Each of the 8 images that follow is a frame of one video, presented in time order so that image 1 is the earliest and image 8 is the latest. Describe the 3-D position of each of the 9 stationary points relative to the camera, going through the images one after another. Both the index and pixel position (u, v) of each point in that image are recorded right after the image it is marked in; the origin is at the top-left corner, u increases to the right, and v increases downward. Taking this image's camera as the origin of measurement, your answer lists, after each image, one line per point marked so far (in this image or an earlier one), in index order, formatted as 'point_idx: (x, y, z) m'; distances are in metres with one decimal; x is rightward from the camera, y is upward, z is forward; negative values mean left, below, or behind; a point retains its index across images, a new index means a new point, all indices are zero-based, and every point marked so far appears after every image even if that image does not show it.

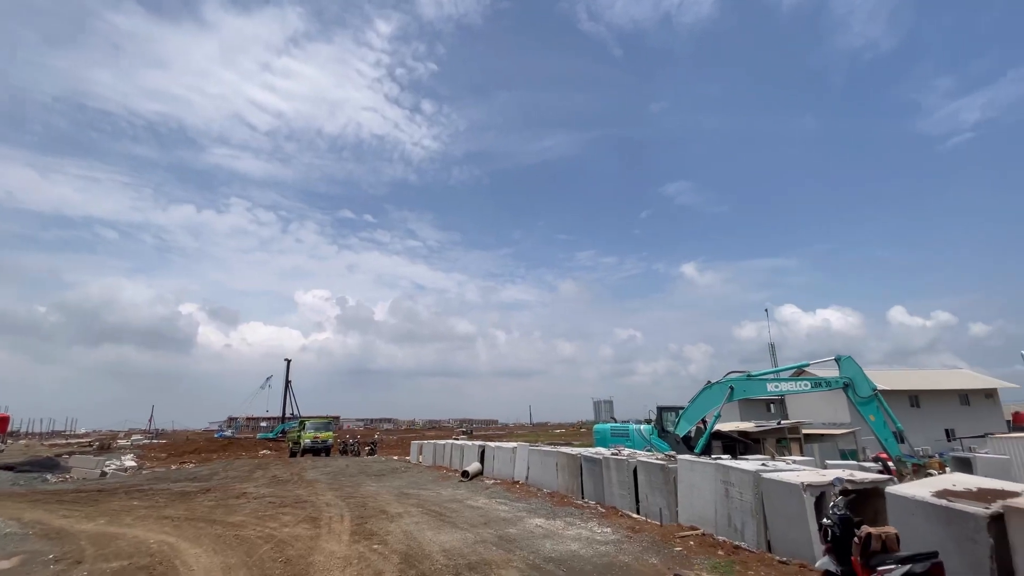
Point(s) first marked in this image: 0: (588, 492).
0: (+1.9, -4.9, +13.1) m
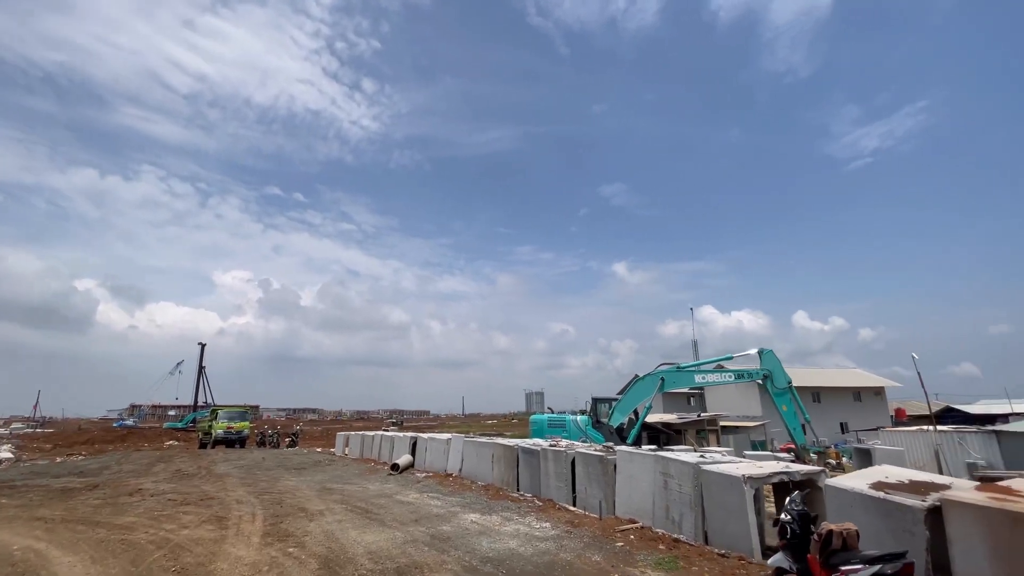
0: (+0.3, -4.6, +12.7) m
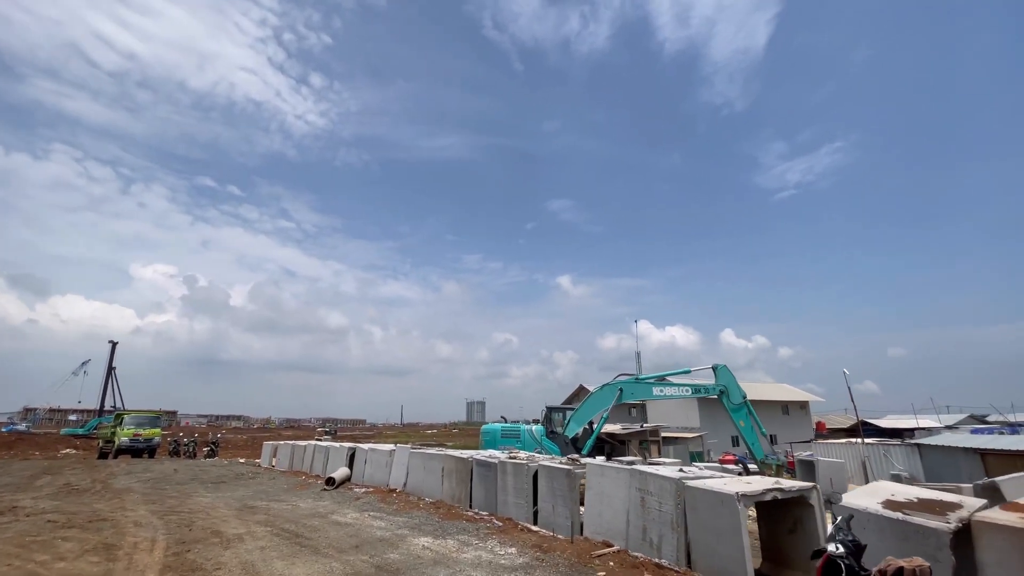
0: (-0.7, -4.5, +11.4) m
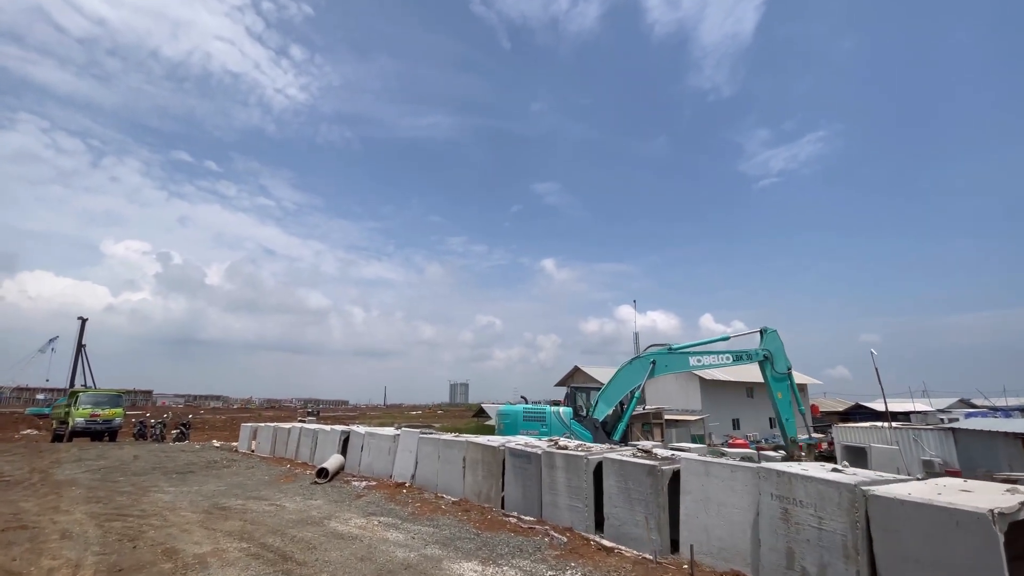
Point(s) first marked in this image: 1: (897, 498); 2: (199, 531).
0: (0.0, -3.6, +9.0) m
1: (+3.5, -1.9, +4.9) m
2: (-4.5, -3.5, +7.8) m
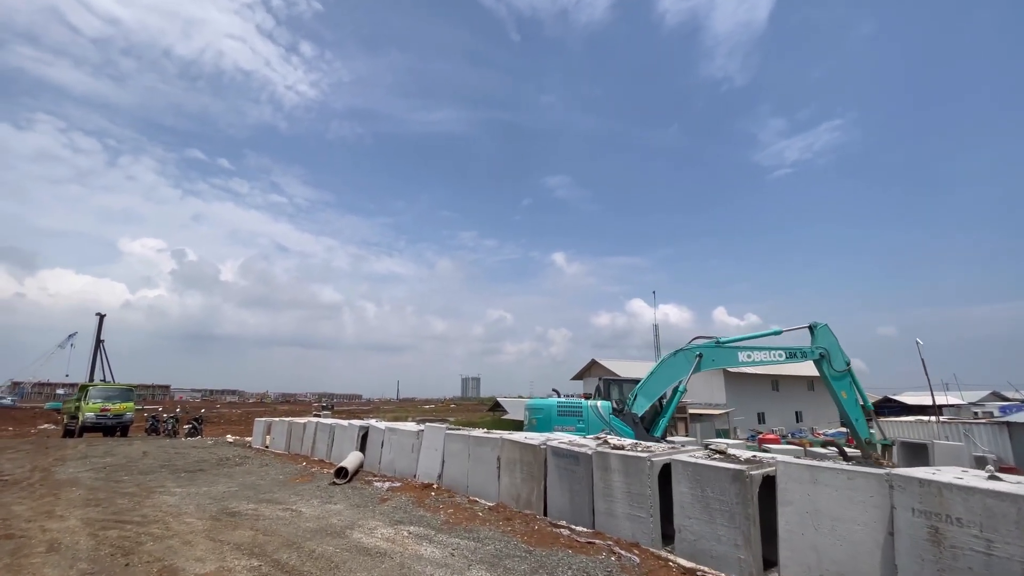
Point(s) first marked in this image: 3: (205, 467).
0: (+0.7, -3.2, +7.9) m
1: (+4.0, -1.6, +3.7) m
2: (-3.9, -3.2, +6.8) m
3: (-7.9, -4.6, +14.0) m
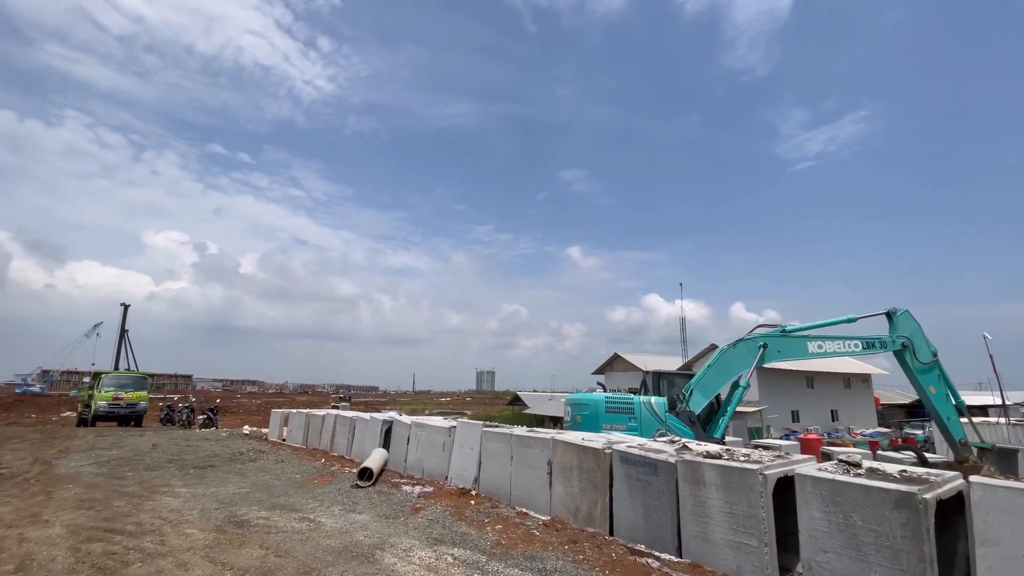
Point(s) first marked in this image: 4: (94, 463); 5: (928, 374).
0: (+1.5, -2.9, +6.5) m
1: (+4.7, -1.3, +2.2) m
2: (-3.2, -2.8, +5.5) m
3: (-7.0, -4.1, +12.8) m
4: (-9.8, -4.1, +12.7) m
5: (+9.7, -2.1, +12.8) m
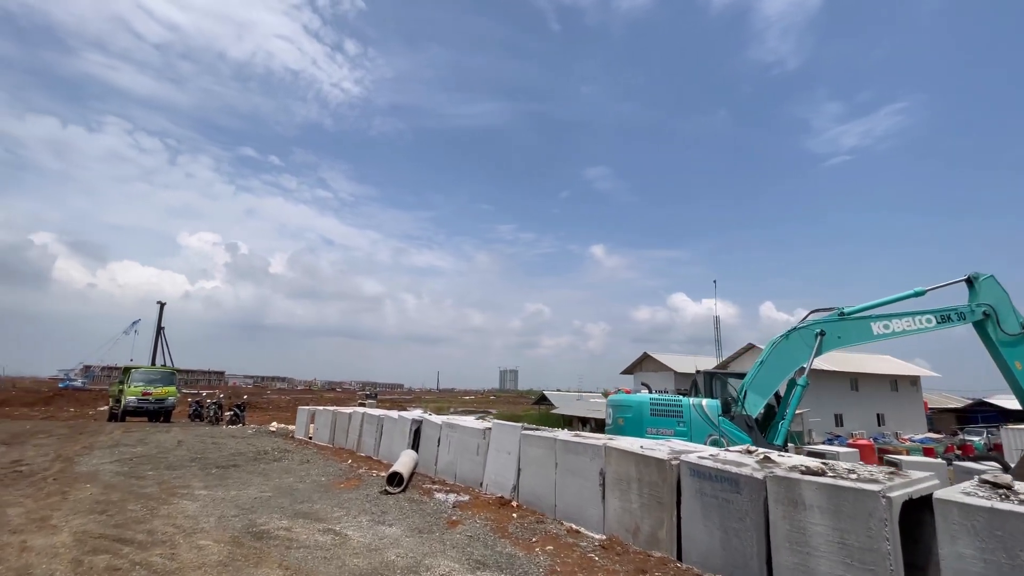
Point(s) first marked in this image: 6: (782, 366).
0: (+2.0, -2.7, +5.5) m
1: (+5.0, -1.1, +1.1) m
2: (-2.6, -2.6, +4.8) m
3: (-6.2, -3.9, +12.2) m
4: (-8.9, -3.9, +12.2) m
5: (+10.5, -1.9, +11.4) m
6: (+5.7, -1.6, +11.2) m
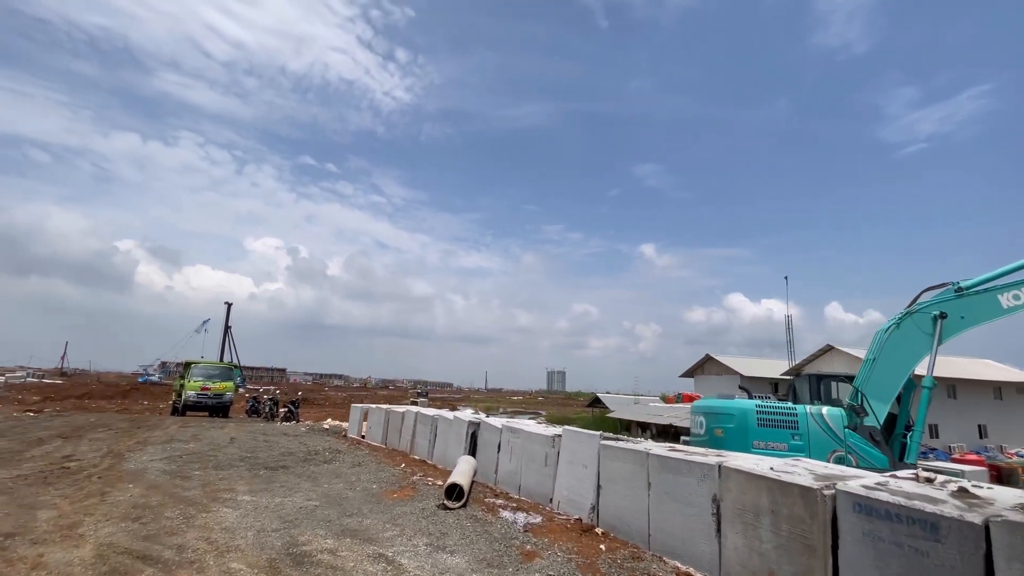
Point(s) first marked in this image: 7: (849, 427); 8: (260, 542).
0: (+2.8, -2.5, +4.0) m
1: (+5.4, -0.9, -0.7) m
2: (-1.9, -2.4, +3.7) m
3: (-4.7, -3.7, +11.5) m
4: (-7.5, -3.7, +11.7) m
5: (+11.8, -1.7, +9.1) m
6: (+7.0, -1.4, +9.3) m
7: (+4.9, -2.0, +7.9) m
8: (-2.9, -2.9, +6.1) m
